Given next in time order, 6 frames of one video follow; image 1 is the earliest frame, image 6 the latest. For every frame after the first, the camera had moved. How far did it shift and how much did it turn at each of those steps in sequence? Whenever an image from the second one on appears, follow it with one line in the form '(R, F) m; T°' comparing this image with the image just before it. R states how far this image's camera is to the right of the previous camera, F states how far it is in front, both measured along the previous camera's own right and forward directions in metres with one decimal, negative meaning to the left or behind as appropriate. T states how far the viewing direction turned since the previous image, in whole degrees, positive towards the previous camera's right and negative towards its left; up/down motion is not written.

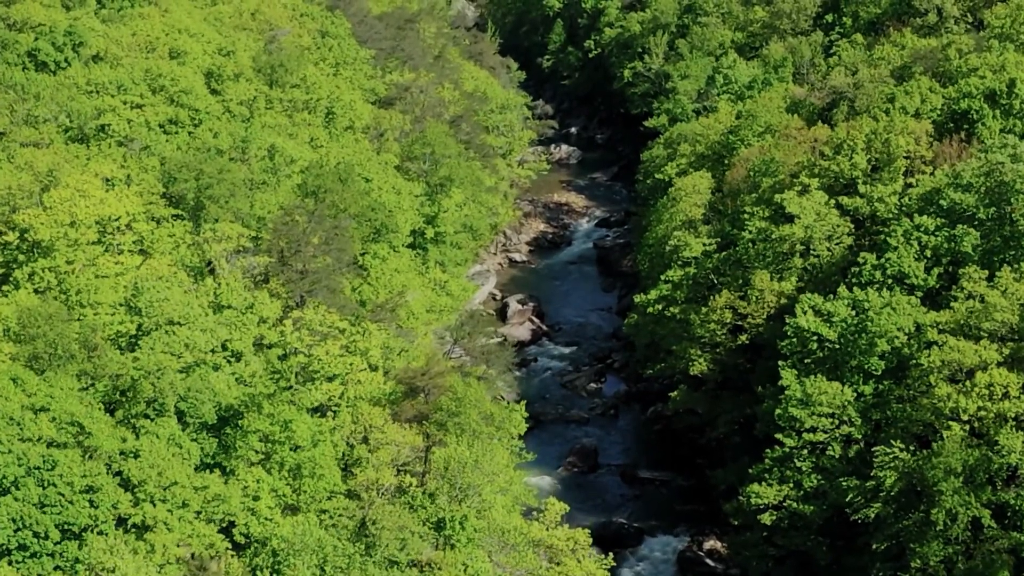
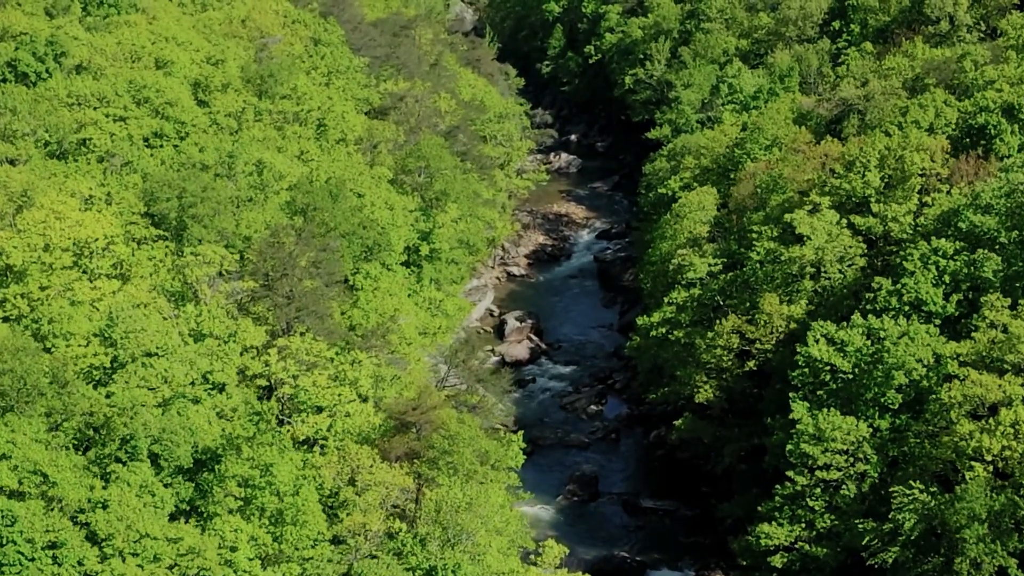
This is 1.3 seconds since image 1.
(+0.1, +2.1) m; 0°
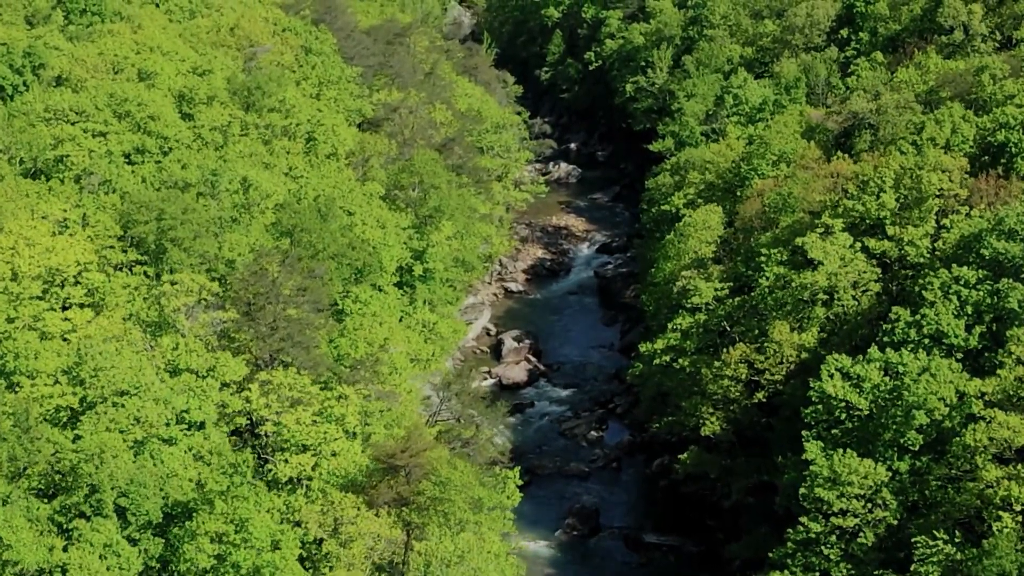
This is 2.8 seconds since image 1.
(+0.2, +2.3) m; 0°
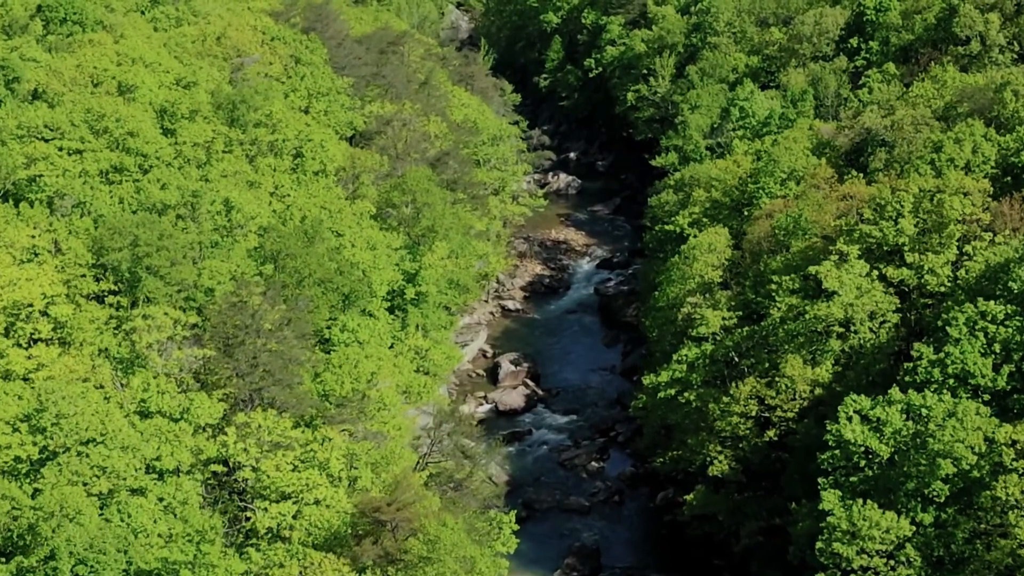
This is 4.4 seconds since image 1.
(+0.2, +2.5) m; 0°
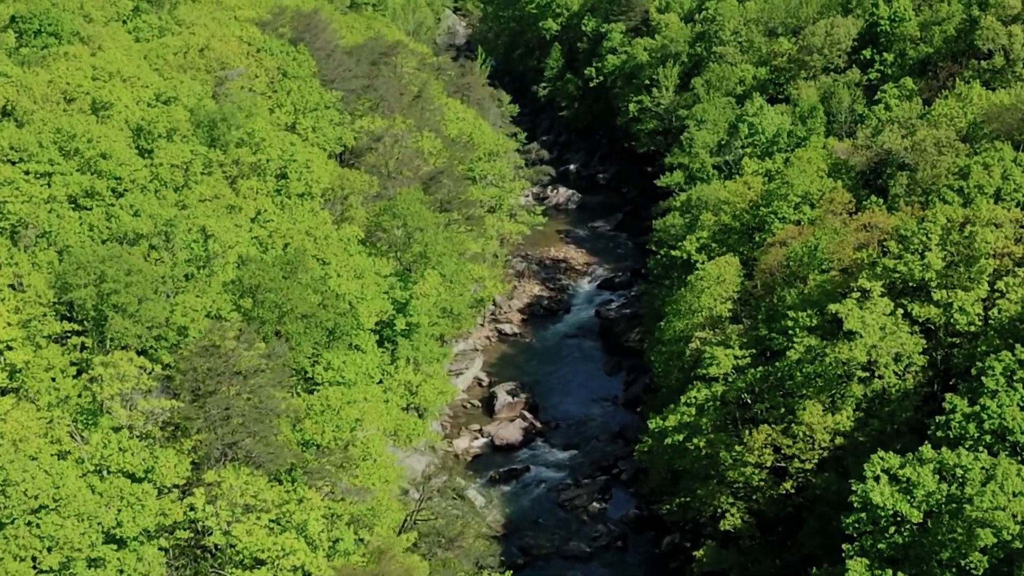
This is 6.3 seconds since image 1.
(+0.2, +3.1) m; 0°
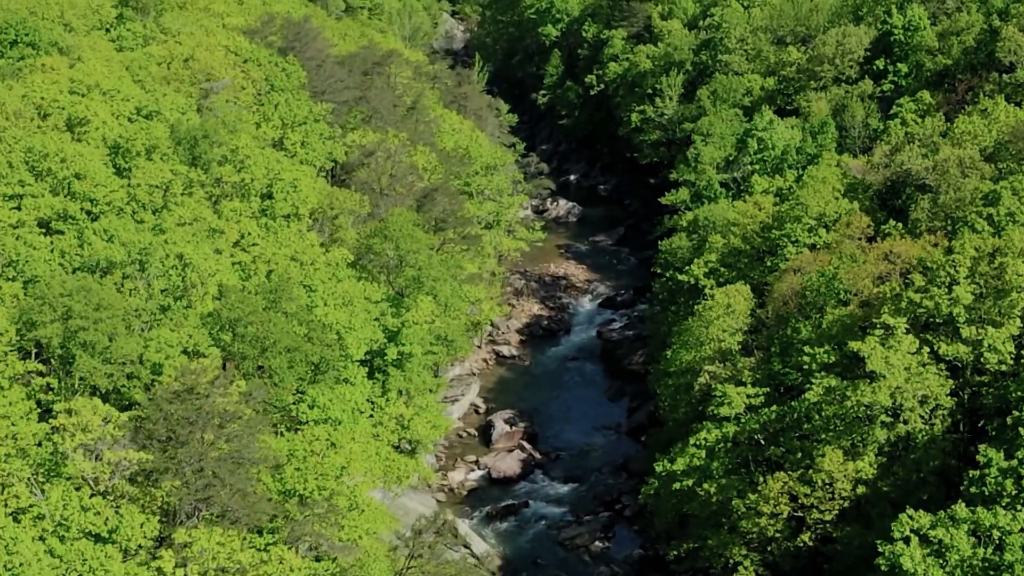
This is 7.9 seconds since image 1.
(+0.1, +2.7) m; 0°
